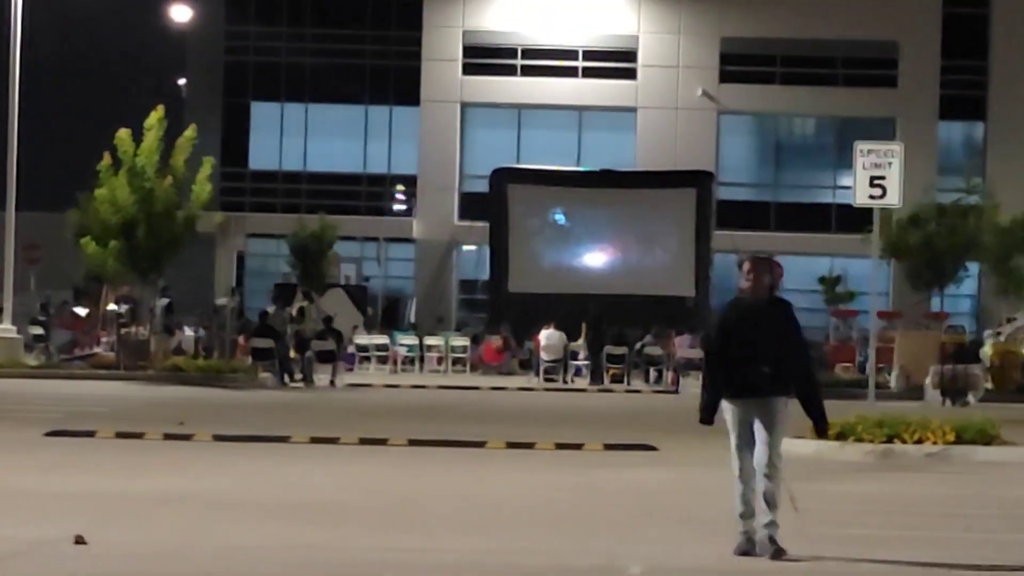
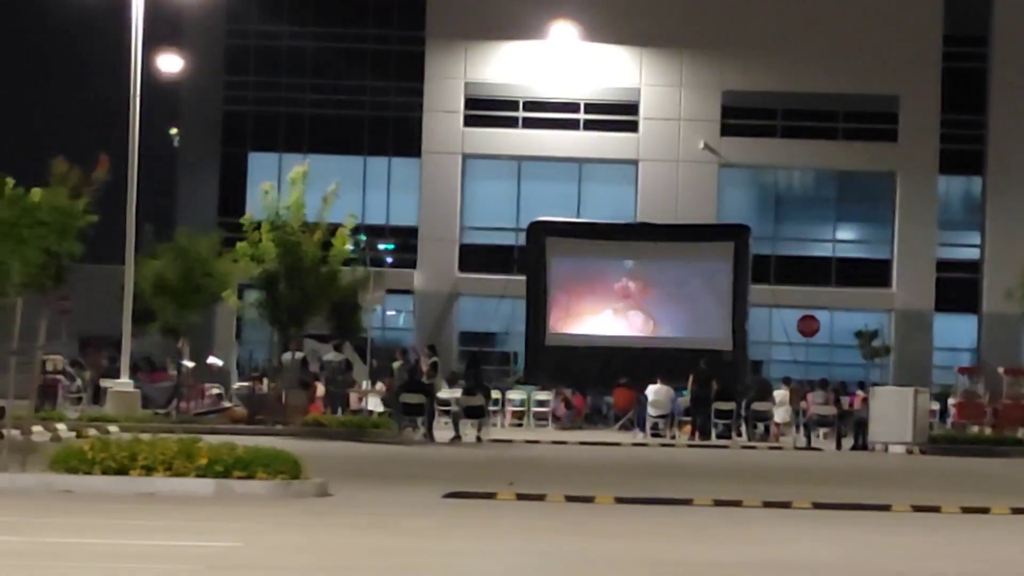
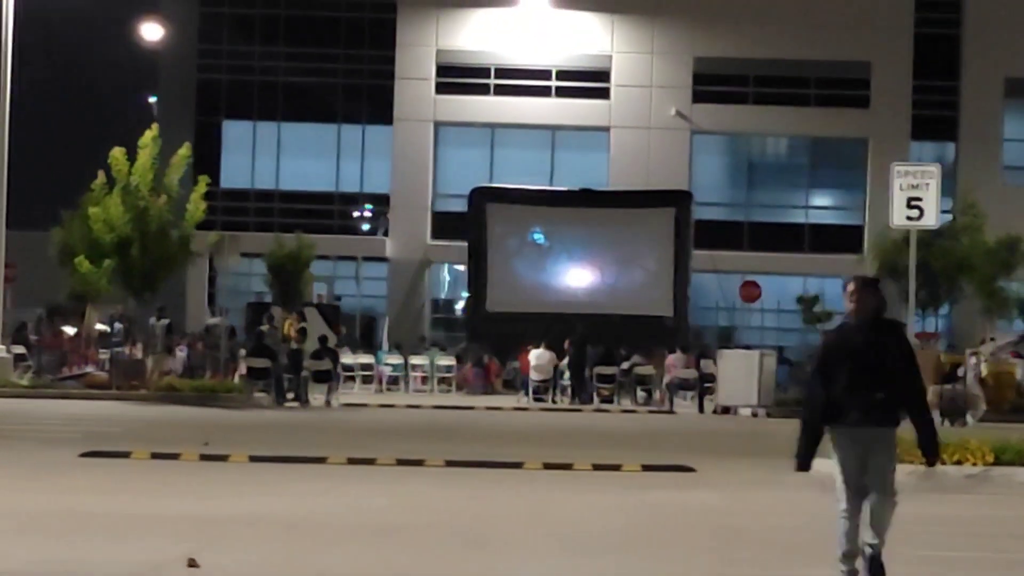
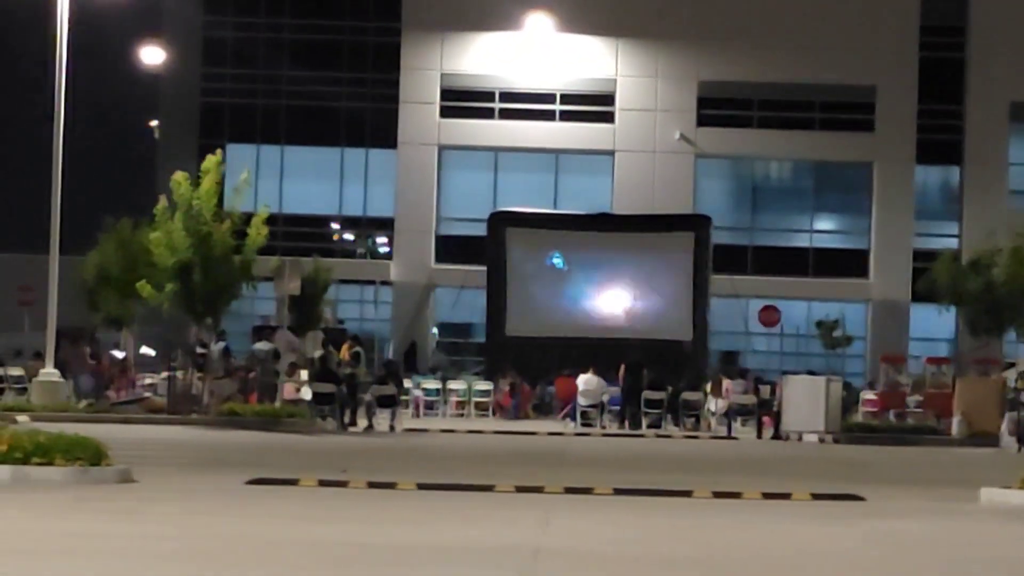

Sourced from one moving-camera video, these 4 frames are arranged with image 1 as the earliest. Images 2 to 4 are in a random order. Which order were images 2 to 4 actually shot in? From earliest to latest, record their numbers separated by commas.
3, 4, 2
